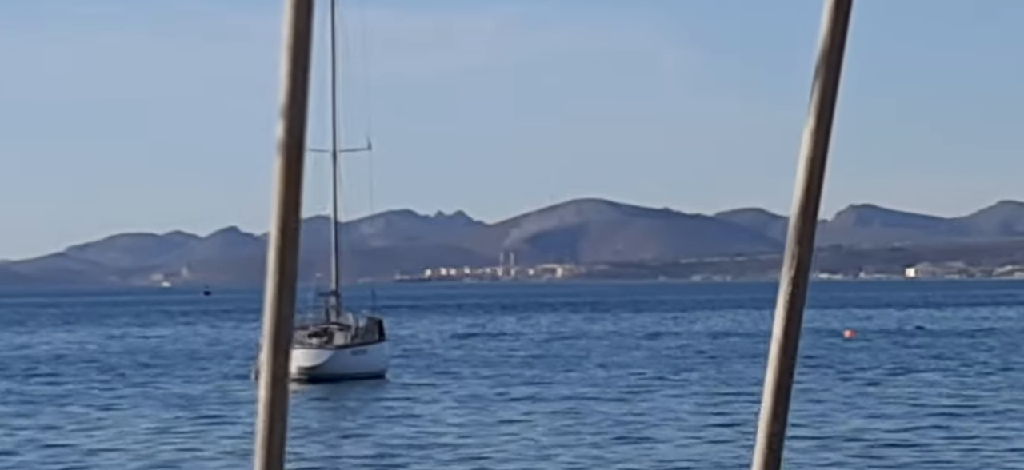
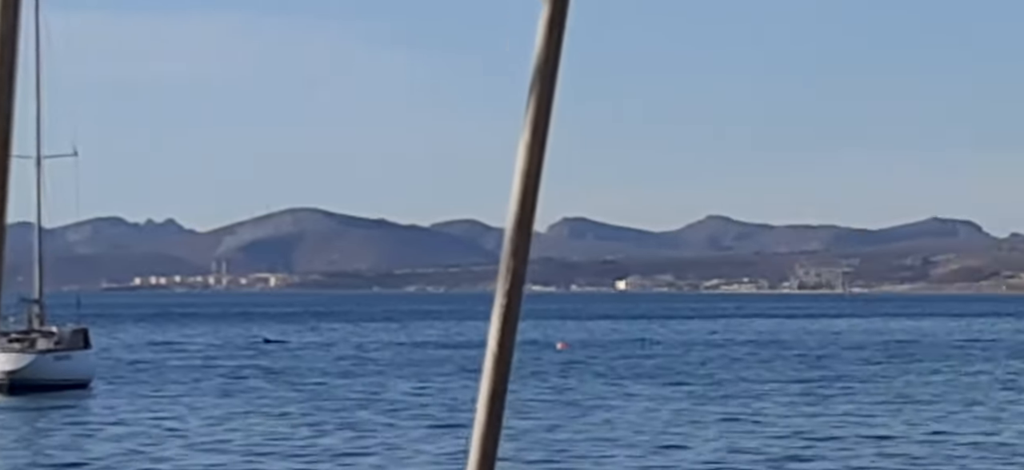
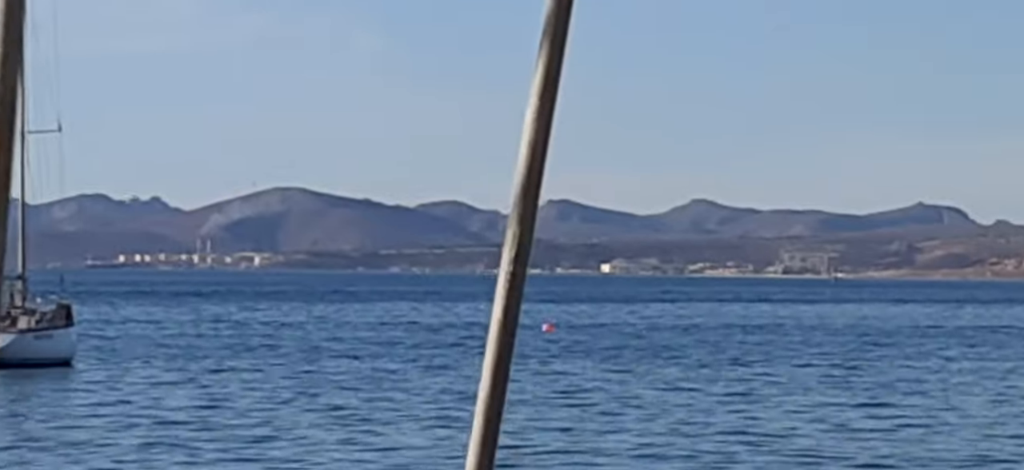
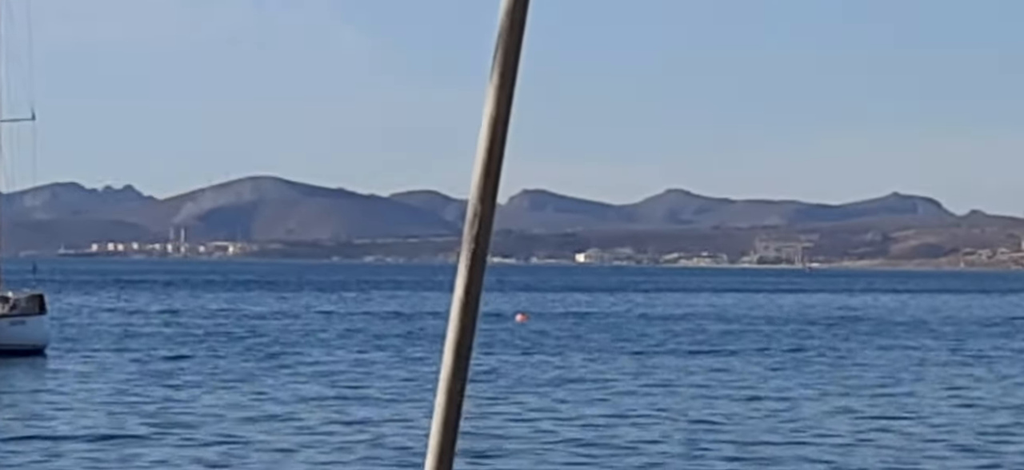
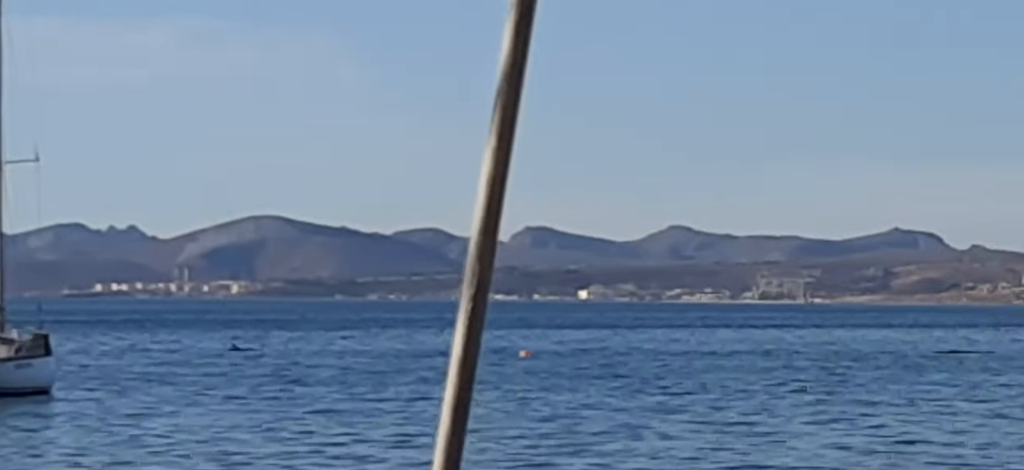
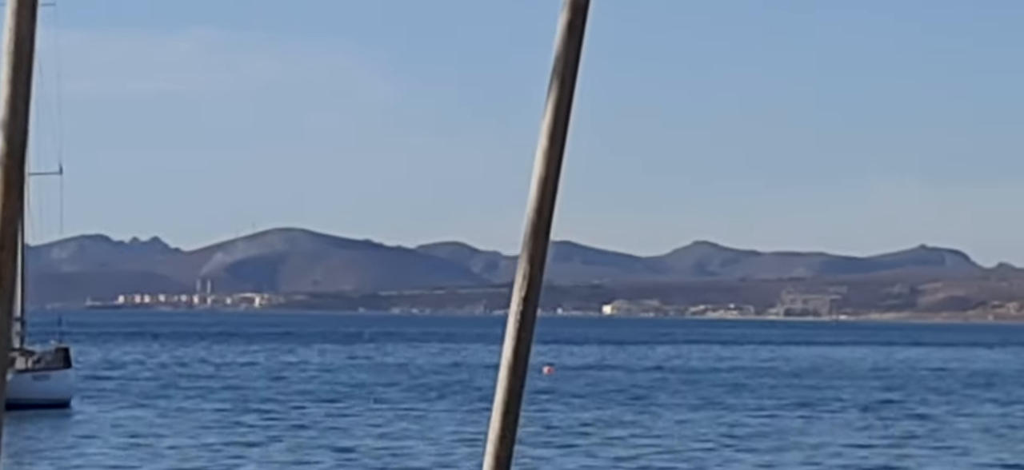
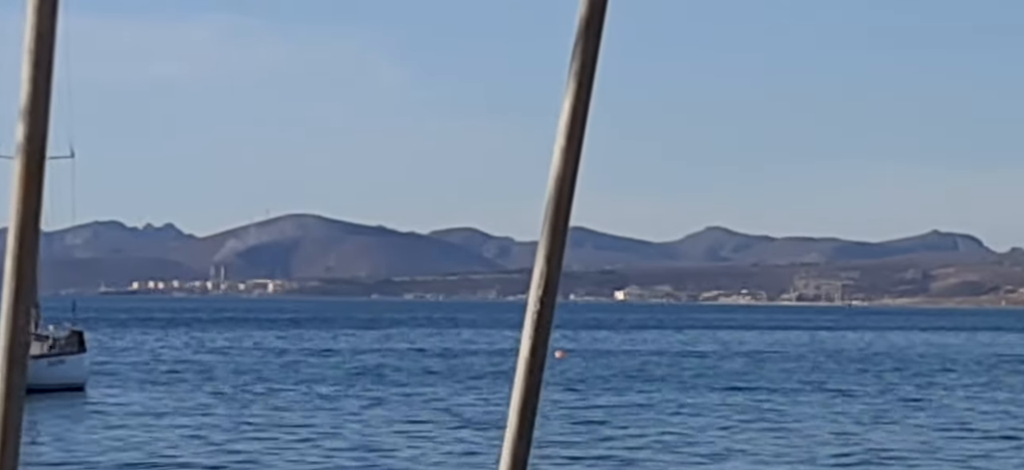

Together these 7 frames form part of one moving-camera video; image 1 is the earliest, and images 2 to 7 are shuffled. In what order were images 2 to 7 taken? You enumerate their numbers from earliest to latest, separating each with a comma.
2, 5, 4, 3, 7, 6
